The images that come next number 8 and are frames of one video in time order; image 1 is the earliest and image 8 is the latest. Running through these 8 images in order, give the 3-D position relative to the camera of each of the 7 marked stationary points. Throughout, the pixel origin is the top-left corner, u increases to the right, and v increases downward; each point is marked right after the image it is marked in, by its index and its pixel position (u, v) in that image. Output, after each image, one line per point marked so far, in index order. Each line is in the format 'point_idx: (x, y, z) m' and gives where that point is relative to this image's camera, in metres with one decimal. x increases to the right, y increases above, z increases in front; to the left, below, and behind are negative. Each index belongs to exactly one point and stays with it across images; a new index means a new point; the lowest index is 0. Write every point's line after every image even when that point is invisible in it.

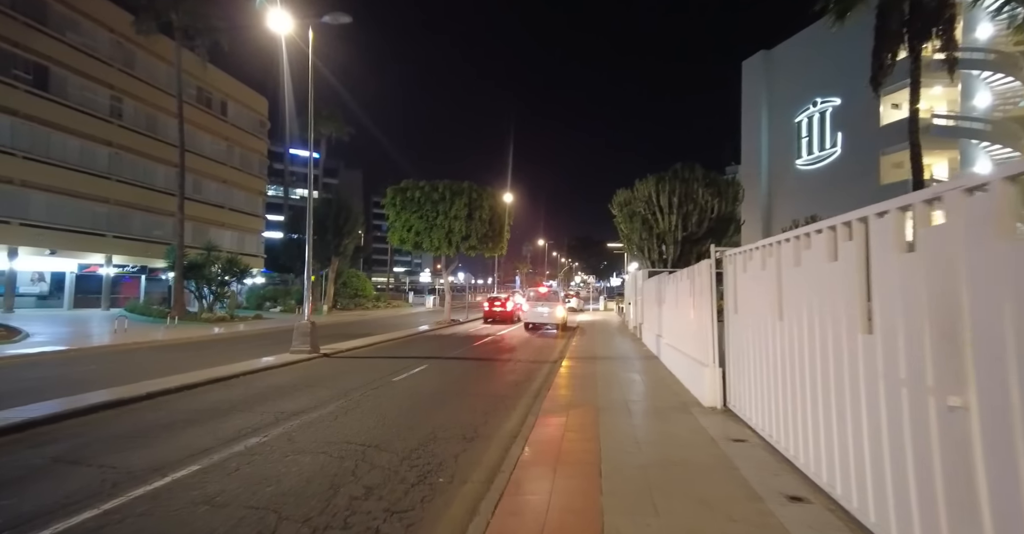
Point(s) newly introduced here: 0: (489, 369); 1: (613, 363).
0: (-0.7, -3.3, +16.8) m
1: (+3.4, -3.2, +17.7) m
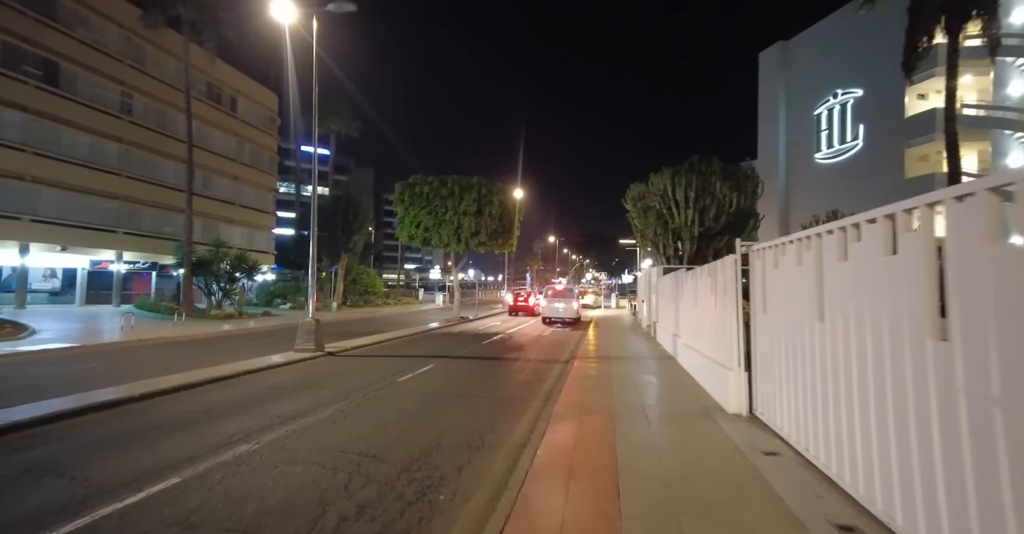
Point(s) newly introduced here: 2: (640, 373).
0: (-0.4, -3.2, +16.2) m
1: (+3.7, -3.1, +17.0) m
2: (+3.7, -3.1, +15.2) m
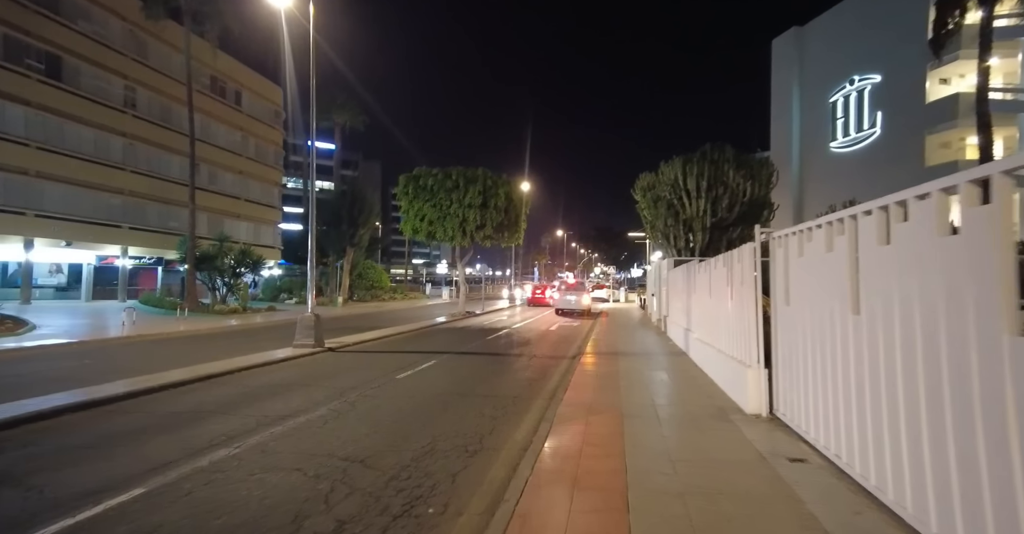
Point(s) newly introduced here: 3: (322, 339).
0: (-0.2, -2.9, +15.6) m
1: (+3.9, -2.9, +16.3) m
2: (+3.8, -2.8, +14.5) m
3: (-6.6, -2.5, +18.2) m
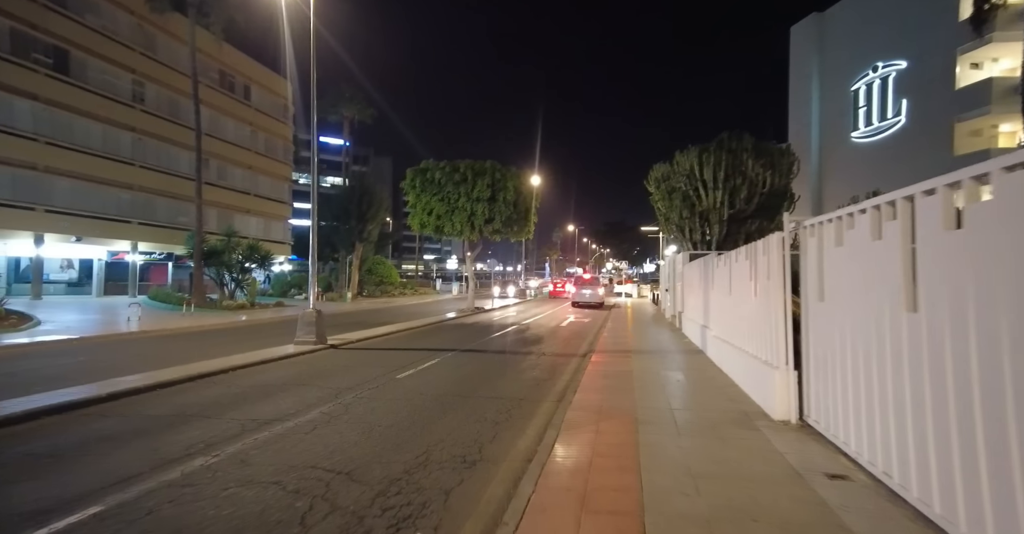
0: (0.0, -2.8, +14.9) m
1: (+4.1, -2.7, +15.6) m
2: (+4.0, -2.6, +13.7) m
3: (-6.3, -2.3, +17.6) m
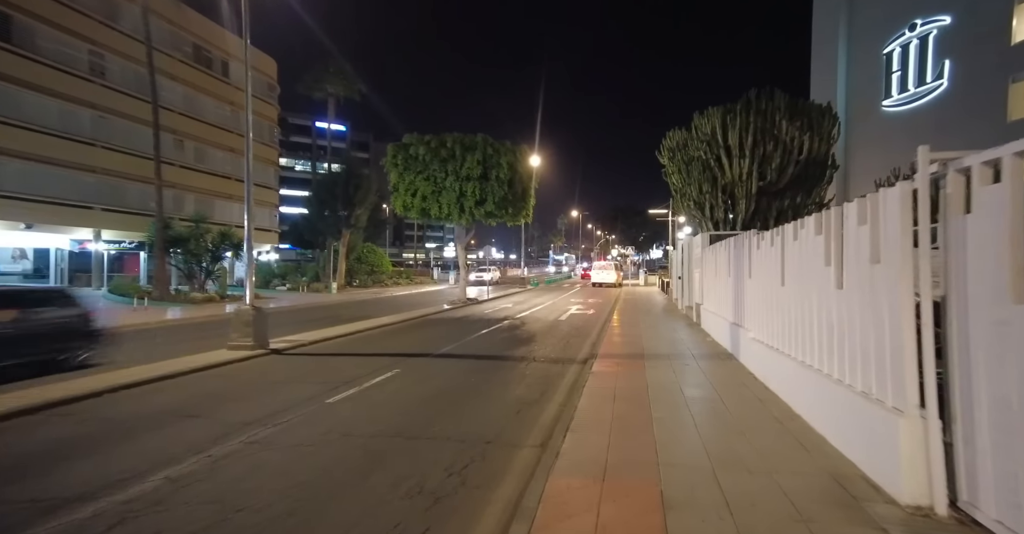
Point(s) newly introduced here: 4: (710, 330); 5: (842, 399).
0: (-0.5, -2.4, +11.6) m
1: (+3.7, -2.3, +12.3) m
2: (+3.5, -2.3, +10.4) m
3: (-6.7, -2.0, +14.4) m
4: (+6.3, -2.0, +16.9) m
5: (+3.9, -1.6, +6.3) m
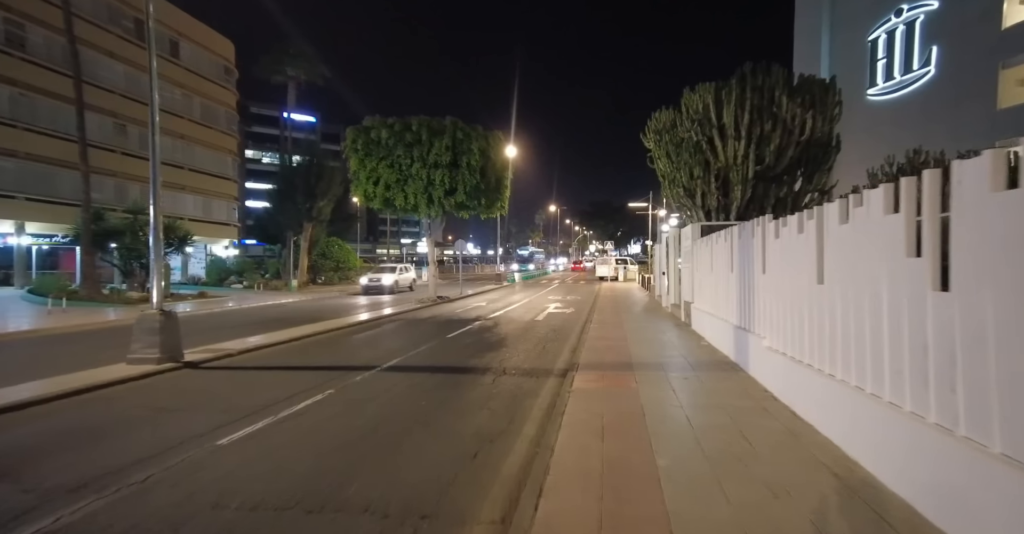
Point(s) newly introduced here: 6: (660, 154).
0: (-1.1, -2.3, +9.4) m
1: (+3.0, -2.2, +10.2) m
2: (+2.9, -2.2, +8.4) m
3: (-7.5, -1.9, +11.9) m
4: (+5.4, -1.8, +14.9) m
5: (+3.4, -1.5, +4.2) m
6: (+5.4, +4.1, +19.4) m
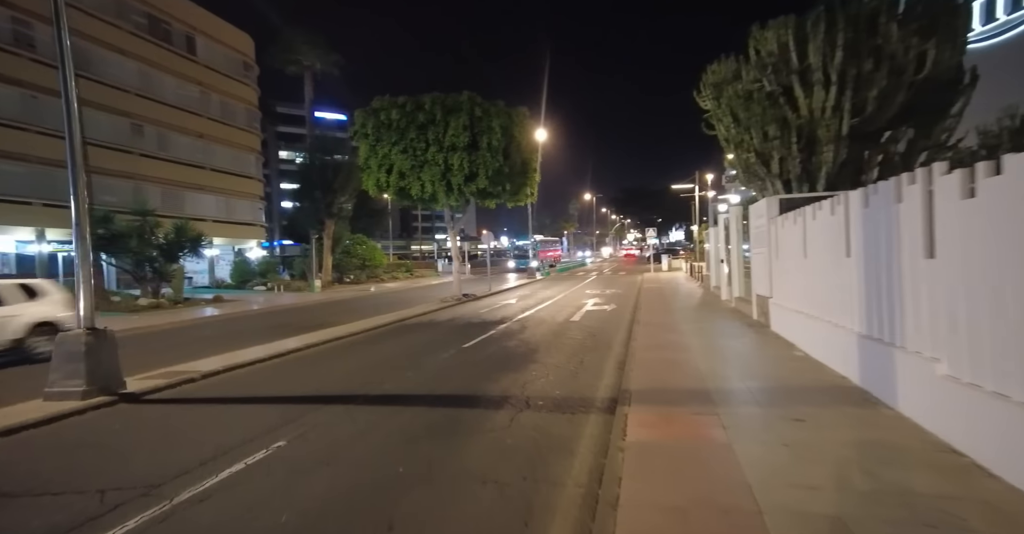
0: (-0.9, -2.3, +6.4) m
1: (+3.3, -2.0, +6.9) m
2: (+3.1, -2.0, +5.1) m
3: (-7.1, -2.0, +9.4) m
4: (+6.1, -1.5, +11.4) m
5: (+3.3, -1.4, +0.9) m
6: (+6.2, +4.5, +15.9) m
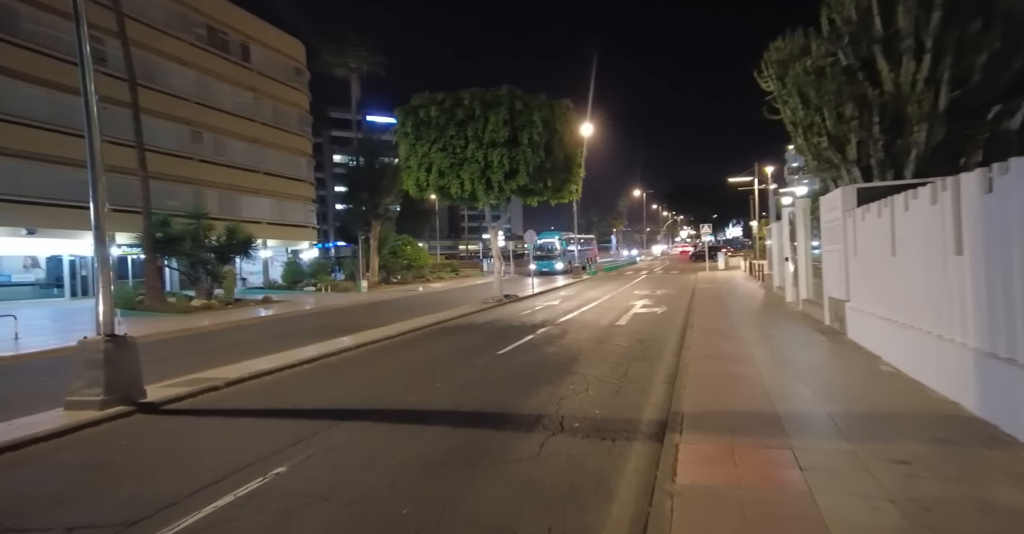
0: (-0.6, -2.3, +5.5) m
1: (+3.6, -2.0, +5.6) m
2: (+3.2, -2.1, +3.8) m
3: (-6.5, -2.0, +9.0) m
4: (+6.8, -1.5, +9.8) m
5: (+3.0, -1.4, -0.3) m
6: (+7.3, +4.5, +14.3) m
